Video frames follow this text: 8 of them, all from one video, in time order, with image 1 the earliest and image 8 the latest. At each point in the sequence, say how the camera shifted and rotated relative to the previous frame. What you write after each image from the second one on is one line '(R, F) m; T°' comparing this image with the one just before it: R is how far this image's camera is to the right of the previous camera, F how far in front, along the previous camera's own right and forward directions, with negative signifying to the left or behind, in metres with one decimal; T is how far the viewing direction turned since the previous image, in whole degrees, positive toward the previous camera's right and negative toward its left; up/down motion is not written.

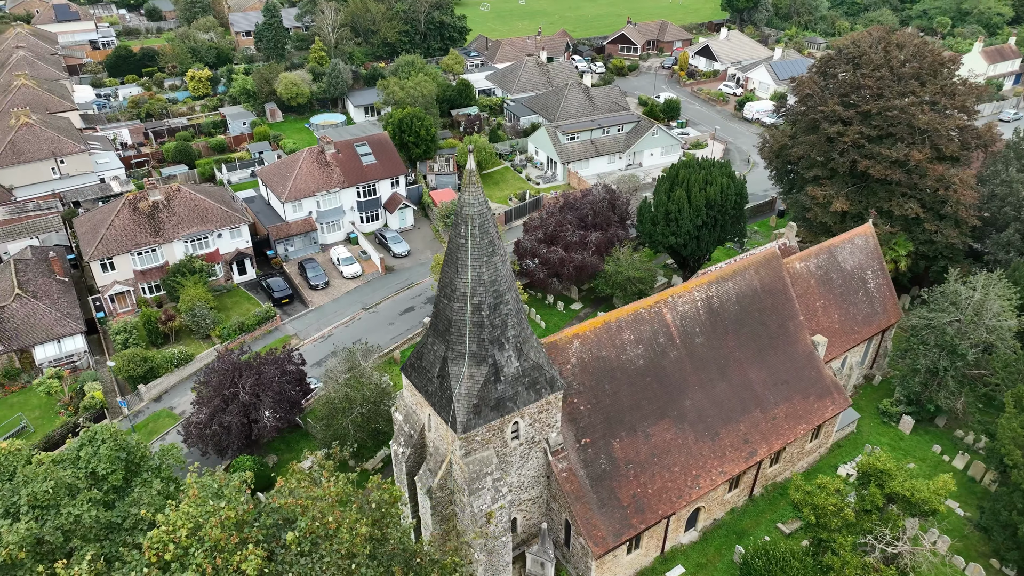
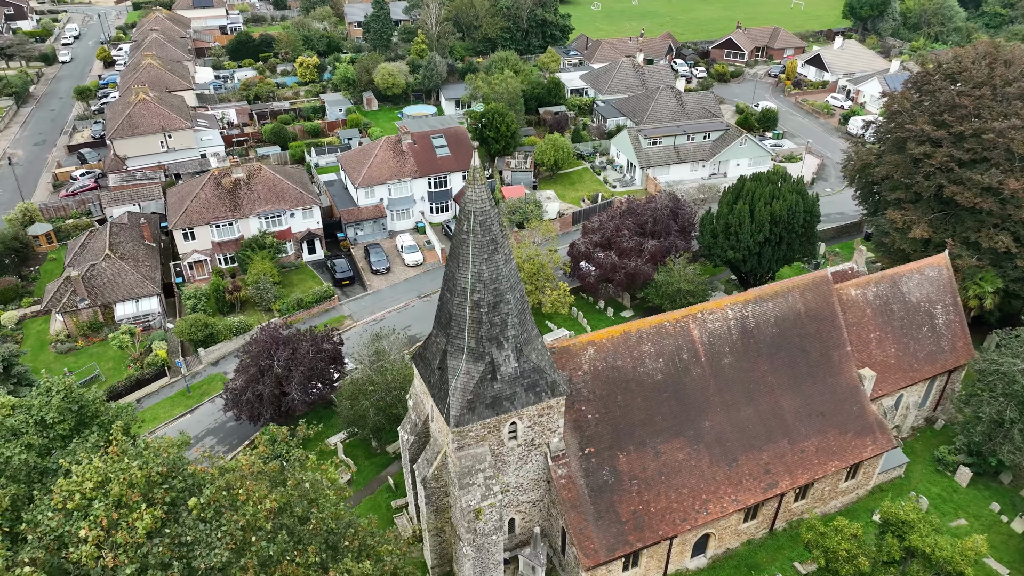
(+3.4, +0.3) m; -8°
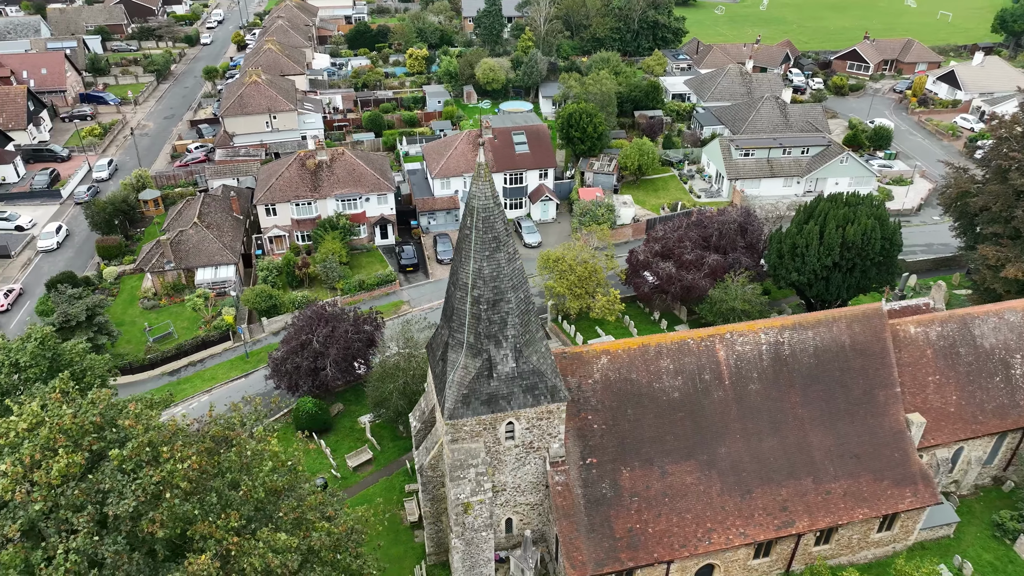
(+3.6, +0.4) m; -9°
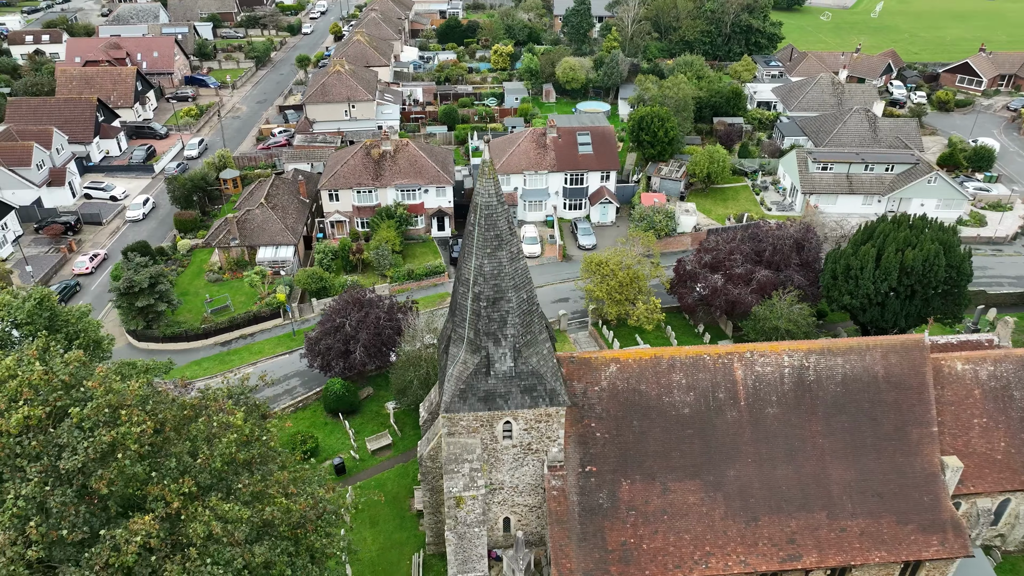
(+2.9, +0.3) m; -7°
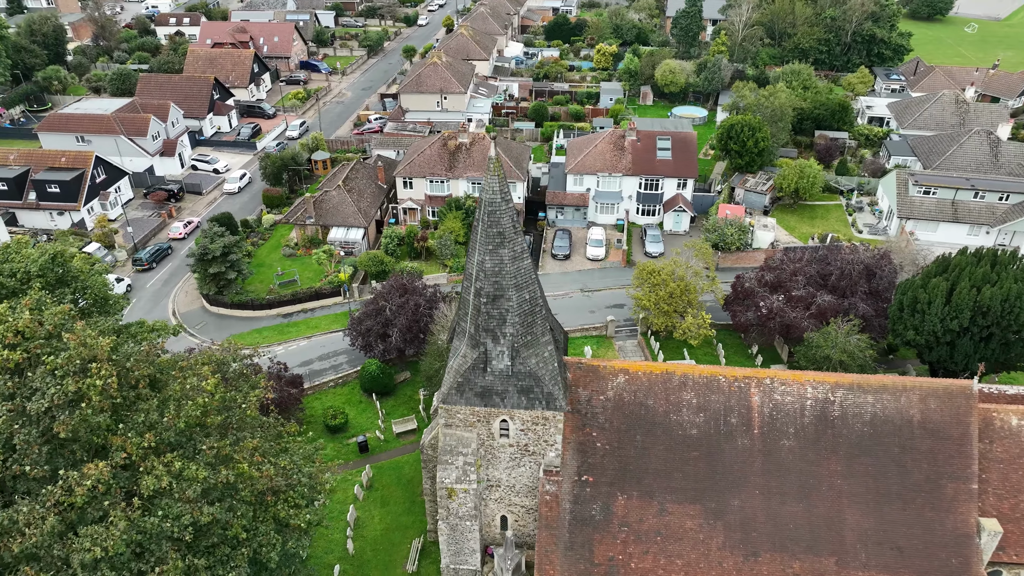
(+3.5, +0.4) m; -9°
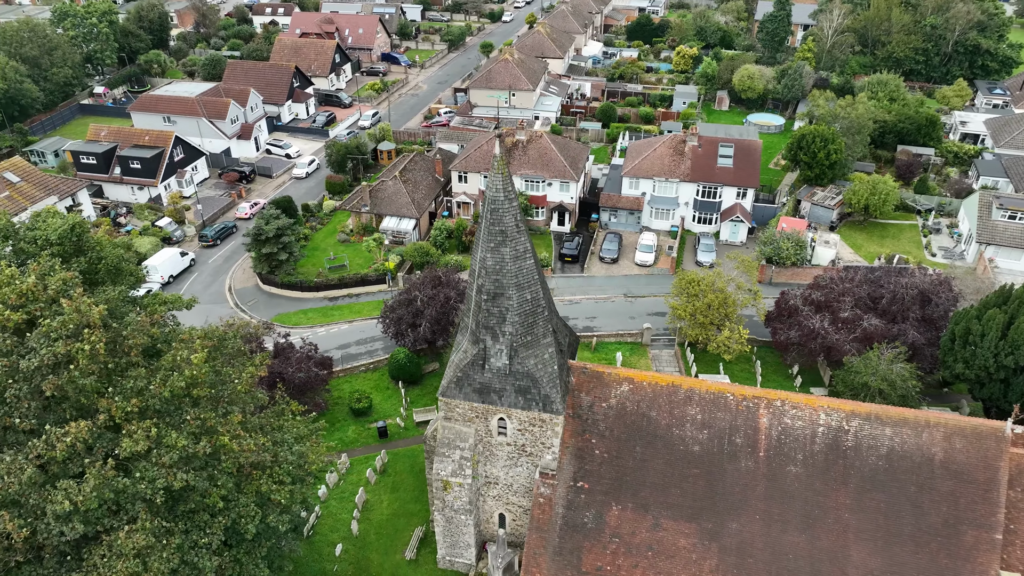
(+2.7, +0.2) m; -6°
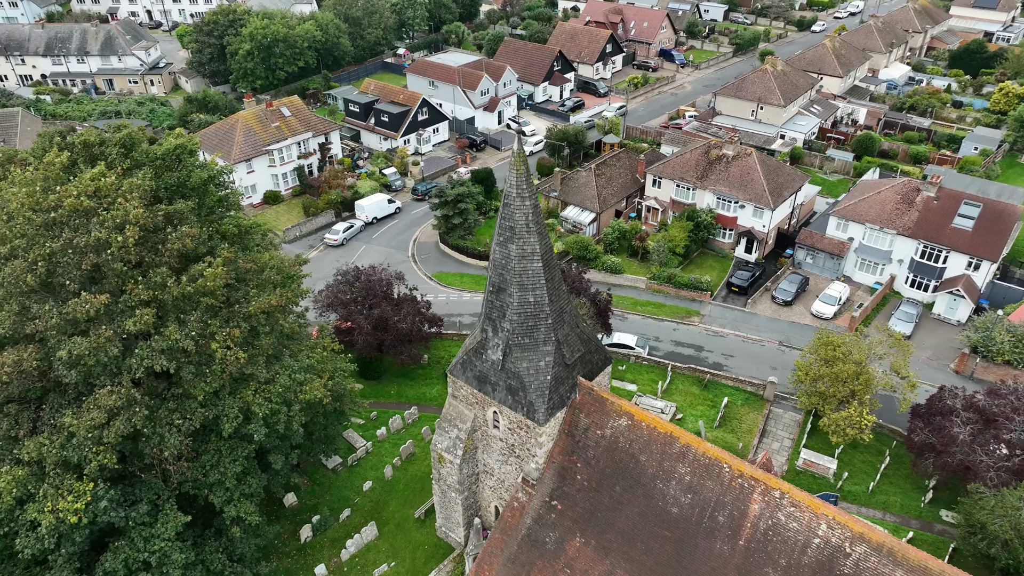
(+8.9, +1.9) m; -22°
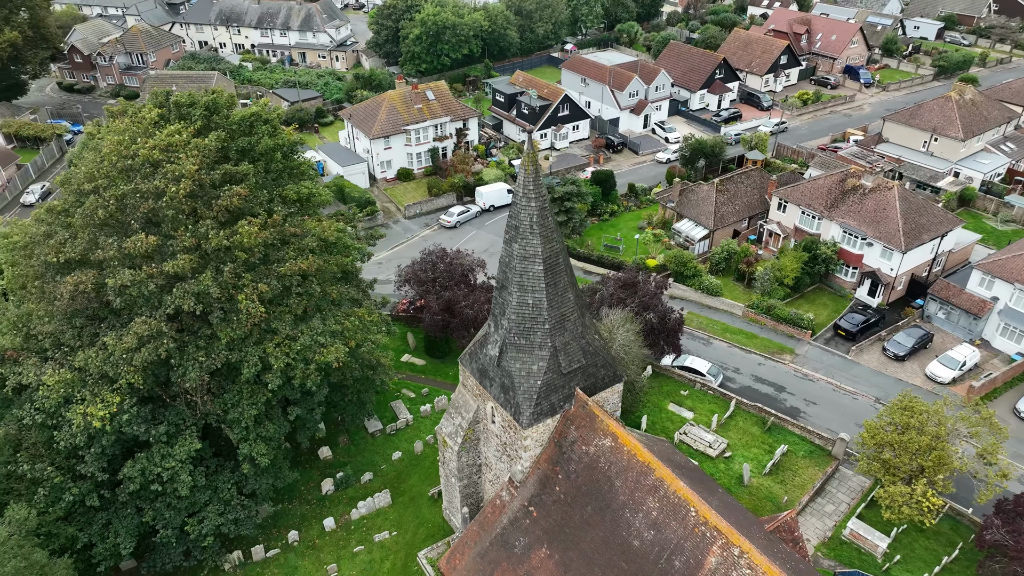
(+5.6, +0.7) m; -14°
